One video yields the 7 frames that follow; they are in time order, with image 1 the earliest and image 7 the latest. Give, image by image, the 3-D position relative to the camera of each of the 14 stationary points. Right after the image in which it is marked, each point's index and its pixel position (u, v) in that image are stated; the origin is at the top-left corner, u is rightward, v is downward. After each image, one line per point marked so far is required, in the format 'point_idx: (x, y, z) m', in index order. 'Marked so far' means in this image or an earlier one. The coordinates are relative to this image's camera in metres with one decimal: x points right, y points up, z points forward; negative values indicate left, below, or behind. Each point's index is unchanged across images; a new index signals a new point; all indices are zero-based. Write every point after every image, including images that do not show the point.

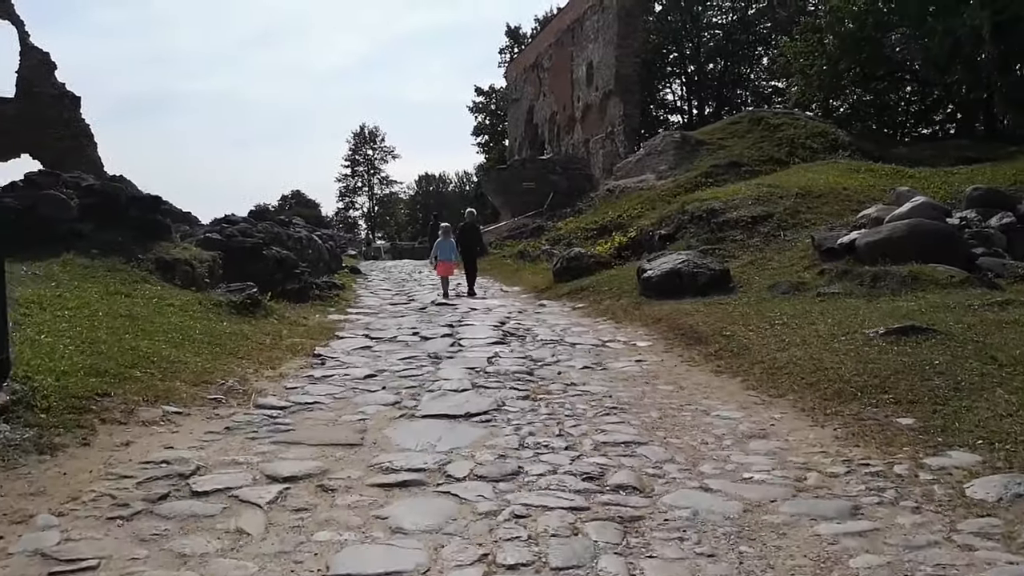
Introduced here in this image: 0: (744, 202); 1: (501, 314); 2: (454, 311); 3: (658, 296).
0: (+3.7, +1.4, +12.3) m
1: (-0.1, -0.3, +9.7) m
2: (-0.8, -0.3, +10.1) m
3: (+1.8, -0.1, +9.4) m
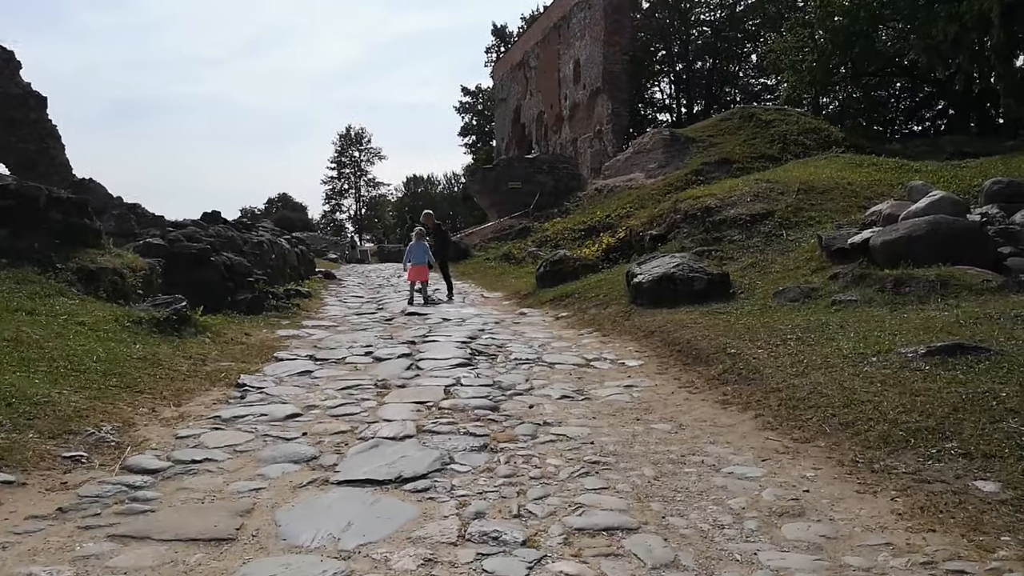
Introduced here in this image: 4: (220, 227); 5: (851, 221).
0: (+3.4, +1.3, +11.3) m
1: (-0.4, -0.4, +8.7) m
2: (-1.1, -0.4, +9.1) m
3: (+1.5, -0.2, +8.5) m
4: (-4.2, +0.9, +11.1) m
5: (+4.5, +0.9, +10.0) m
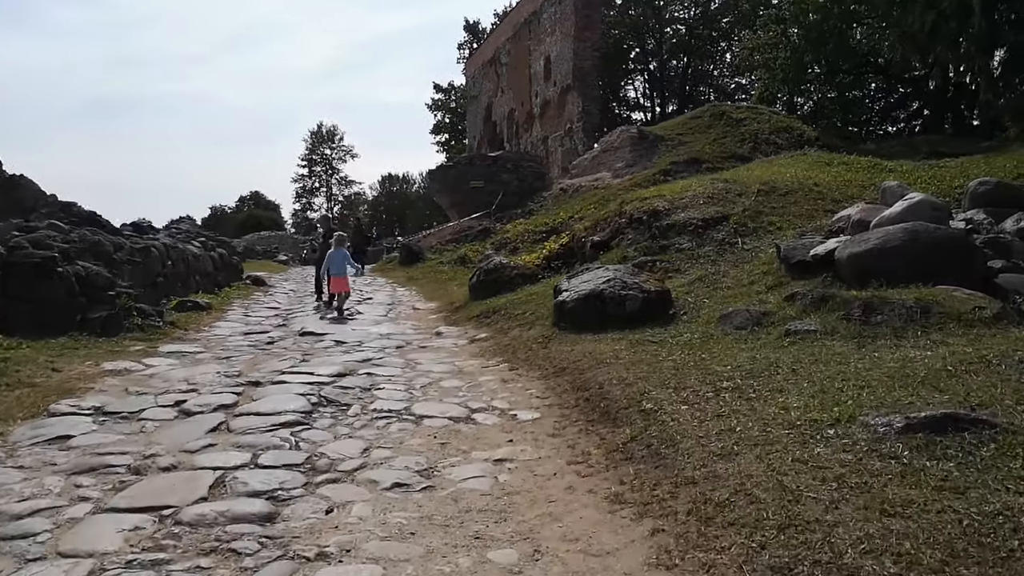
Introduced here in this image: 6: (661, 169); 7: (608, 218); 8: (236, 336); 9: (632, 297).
0: (+2.4, +1.1, +10.0) m
1: (-1.4, -0.6, +7.2) m
2: (-2.0, -0.6, +7.6) m
3: (+0.6, -0.4, +7.0) m
4: (-5.3, +0.7, +9.5) m
5: (+3.5, +0.7, +8.7) m
6: (+3.6, +3.0, +19.2) m
7: (+1.4, +1.0, +10.8) m
8: (-3.2, -0.6, +8.8) m
9: (+1.1, -0.1, +6.9) m
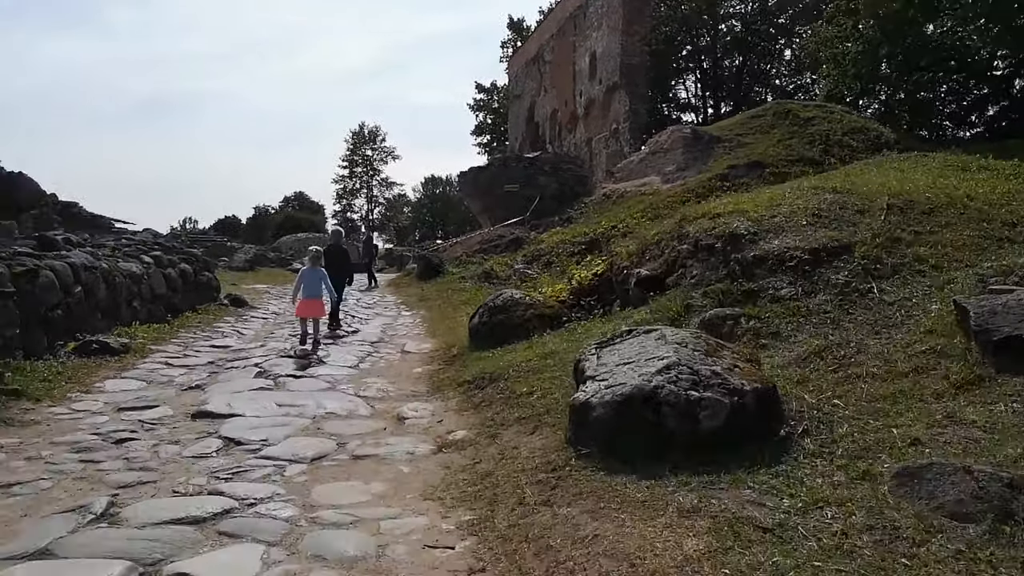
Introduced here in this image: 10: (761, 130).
0: (+2.5, +0.6, +6.8) m
1: (-1.5, -1.1, +4.3) m
2: (-2.1, -1.0, +4.6) m
3: (+0.5, -0.8, +3.9) m
4: (-5.2, +0.3, +6.7) m
5: (+3.5, +0.1, +5.4) m
6: (+4.2, +2.4, +15.9) m
7: (+1.5, +0.5, +7.7) m
8: (-3.2, -1.0, +5.9) m
9: (+1.0, -0.6, +3.8) m
10: (+6.0, +3.8, +18.4) m
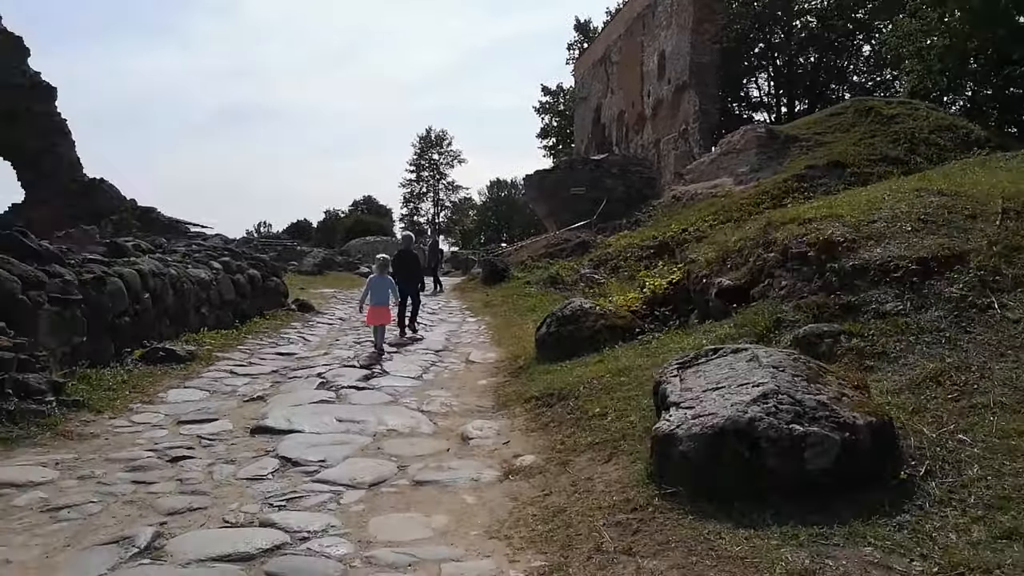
0: (+3.1, +0.5, +6.1) m
1: (-1.1, -1.1, +4.0) m
2: (-1.7, -1.1, +4.4) m
3: (+0.8, -0.9, +3.5) m
4: (-4.6, +0.3, +6.8) m
5: (+3.9, 0.0, +4.7) m
6: (+5.6, +2.2, +15.1) m
7: (+2.2, +0.4, +7.1) m
8: (-2.6, -1.1, +5.7) m
9: (+1.3, -0.7, +3.3) m
10: (+7.6, +3.7, +17.5) m
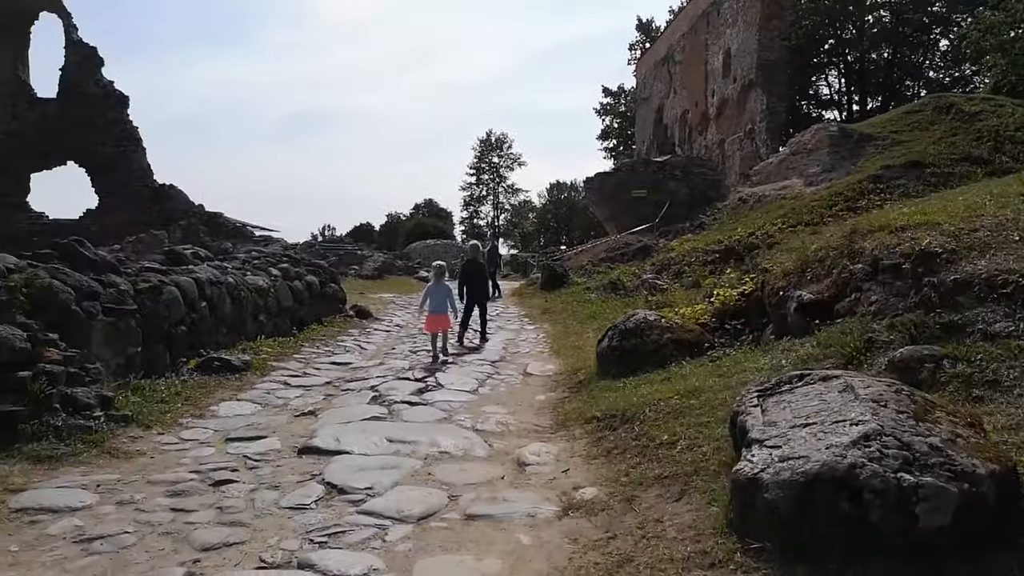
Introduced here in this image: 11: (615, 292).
0: (+3.5, +0.4, +5.5) m
1: (-0.8, -1.2, +3.7) m
2: (-1.4, -1.2, +4.1) m
3: (+1.1, -1.0, +3.0) m
4: (-4.1, +0.2, +6.7) m
5: (+4.3, -0.1, +4.0) m
6: (+6.7, +2.1, +14.3) m
7: (+2.7, +0.3, +6.6) m
8: (-2.2, -1.2, +5.5) m
9: (+1.6, -0.8, +2.8) m
10: (+8.9, +3.5, +16.5) m
11: (+2.2, -0.1, +16.4) m
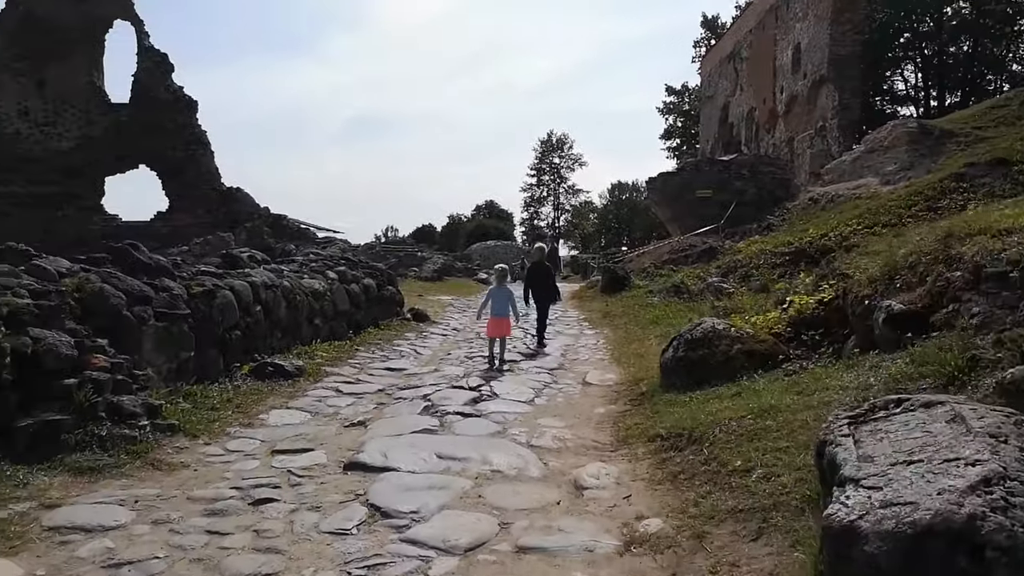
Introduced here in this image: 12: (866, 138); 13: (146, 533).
0: (+3.9, +0.3, +4.9) m
1: (-0.6, -1.3, +3.3) m
2: (-1.1, -1.3, +3.9) m
3: (+1.3, -1.1, +2.6) m
4: (-3.6, +0.1, +6.7) m
5: (+4.5, -0.2, +3.3) m
6: (+7.8, +2.0, +13.3) m
7: (+3.2, +0.2, +6.0) m
8: (-1.8, -1.2, +5.3) m
9: (+1.7, -0.8, +2.3) m
10: (+10.2, +3.4, +15.4) m
11: (+3.4, -0.2, +15.8) m
12: (+8.5, +3.6, +18.1) m
13: (-1.8, -1.2, +3.9) m
